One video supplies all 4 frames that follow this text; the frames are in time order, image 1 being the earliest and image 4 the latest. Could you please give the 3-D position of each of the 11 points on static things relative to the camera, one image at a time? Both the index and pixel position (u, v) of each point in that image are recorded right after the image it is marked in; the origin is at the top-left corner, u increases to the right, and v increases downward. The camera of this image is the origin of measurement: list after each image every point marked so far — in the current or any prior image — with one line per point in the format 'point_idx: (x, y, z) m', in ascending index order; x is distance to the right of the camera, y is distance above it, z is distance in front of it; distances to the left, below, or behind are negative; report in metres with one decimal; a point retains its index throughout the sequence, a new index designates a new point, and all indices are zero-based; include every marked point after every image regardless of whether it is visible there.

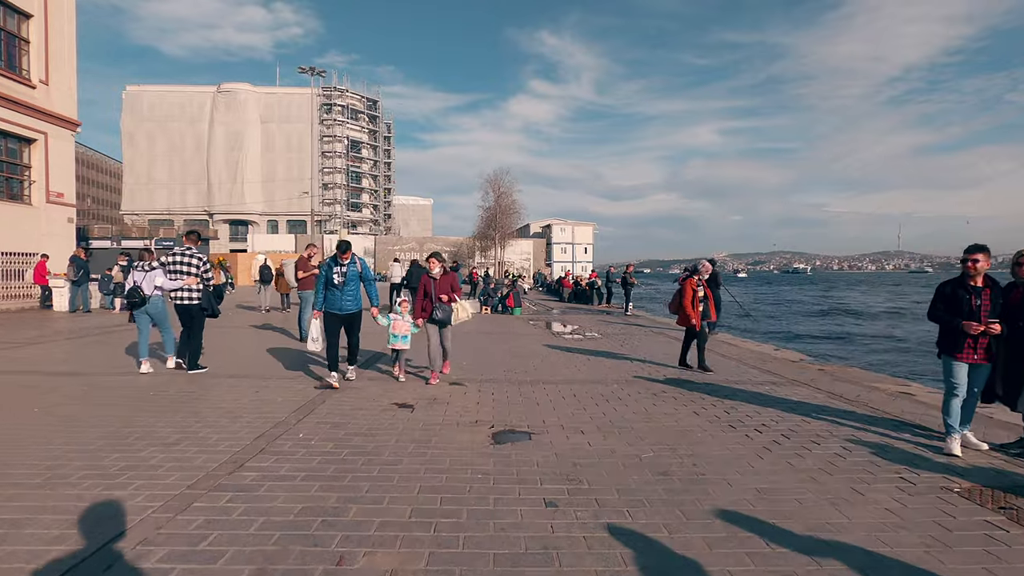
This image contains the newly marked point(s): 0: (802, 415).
0: (+3.2, -1.4, +6.0) m
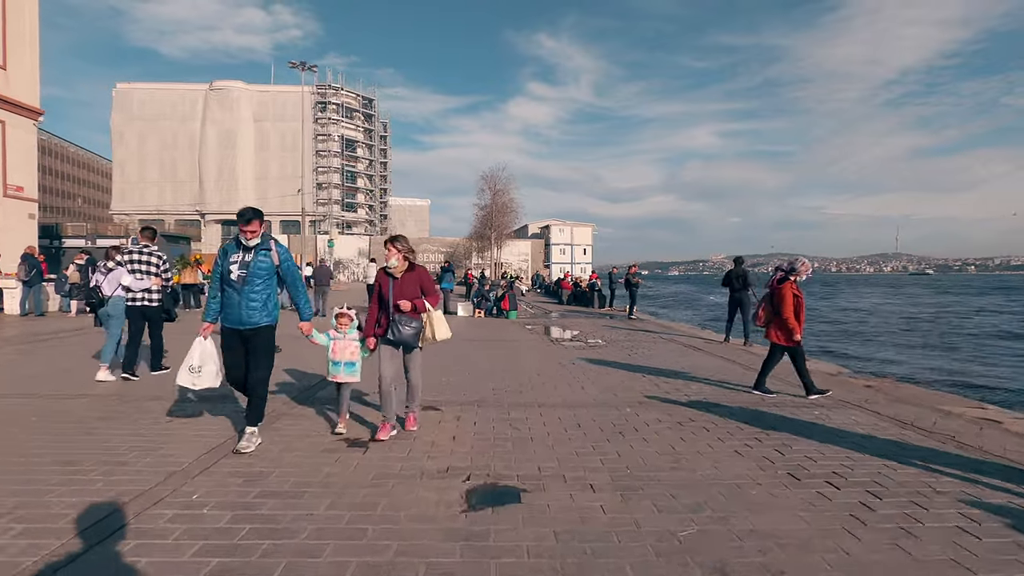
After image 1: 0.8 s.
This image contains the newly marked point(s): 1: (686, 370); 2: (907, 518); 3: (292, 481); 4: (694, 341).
0: (+3.1, -1.4, +4.6) m
1: (+3.1, -1.5, +9.5) m
2: (+2.5, -1.5, +3.4) m
3: (-1.6, -1.4, +3.8) m
4: (+4.3, -1.3, +12.7) m
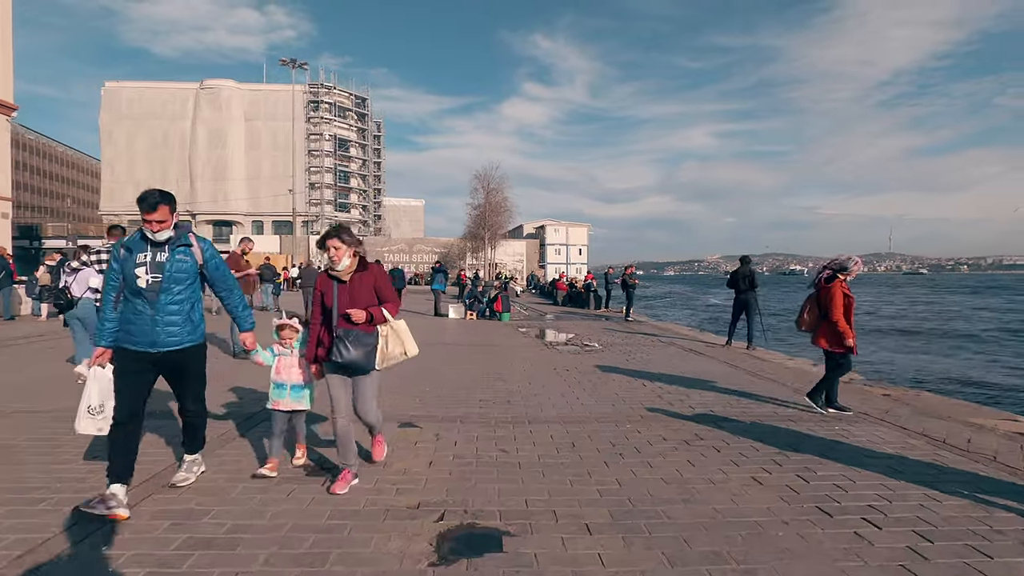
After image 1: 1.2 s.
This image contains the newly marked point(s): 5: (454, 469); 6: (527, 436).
0: (+3.0, -1.4, +4.0) m
1: (+2.9, -1.5, +8.9) m
2: (+2.4, -1.5, +2.8) m
3: (-1.7, -1.4, +3.2) m
4: (+4.1, -1.3, +12.2) m
5: (-0.5, -1.4, +4.2) m
6: (+0.1, -1.4, +5.0) m
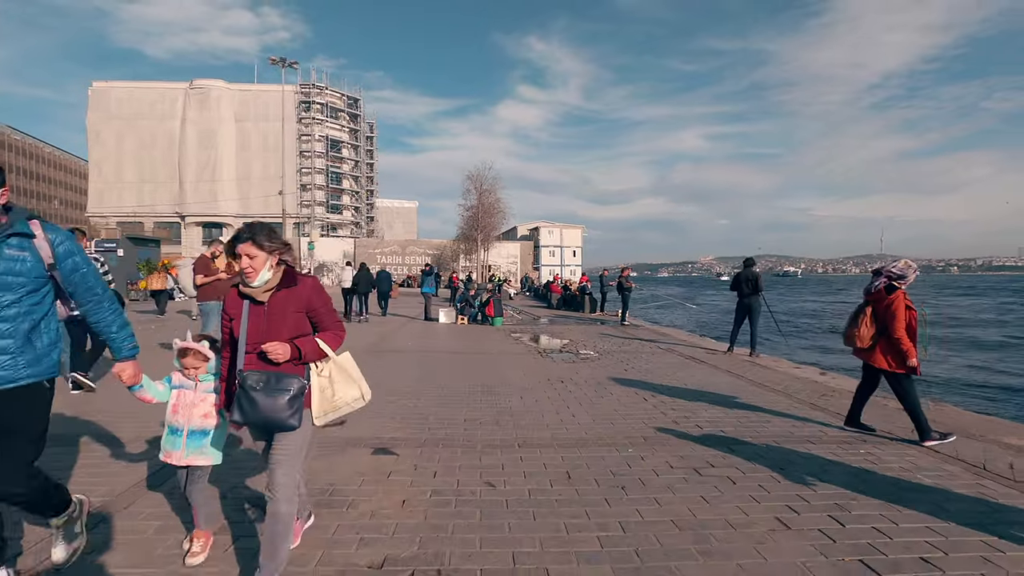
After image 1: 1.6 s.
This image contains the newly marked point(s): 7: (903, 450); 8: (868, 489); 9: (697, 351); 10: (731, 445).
0: (+2.9, -1.5, +3.4) m
1: (+2.8, -1.6, +8.4) m
2: (+2.3, -1.5, +2.2) m
3: (-1.8, -1.5, +2.6) m
4: (+4.0, -1.4, +11.6) m
5: (-0.5, -1.5, +3.6) m
6: (0.0, -1.5, +4.4) m
7: (+3.6, -1.5, +4.9) m
8: (+2.7, -1.5, +4.0) m
9: (+4.0, -1.4, +11.5) m
10: (+2.1, -1.5, +5.0) m
